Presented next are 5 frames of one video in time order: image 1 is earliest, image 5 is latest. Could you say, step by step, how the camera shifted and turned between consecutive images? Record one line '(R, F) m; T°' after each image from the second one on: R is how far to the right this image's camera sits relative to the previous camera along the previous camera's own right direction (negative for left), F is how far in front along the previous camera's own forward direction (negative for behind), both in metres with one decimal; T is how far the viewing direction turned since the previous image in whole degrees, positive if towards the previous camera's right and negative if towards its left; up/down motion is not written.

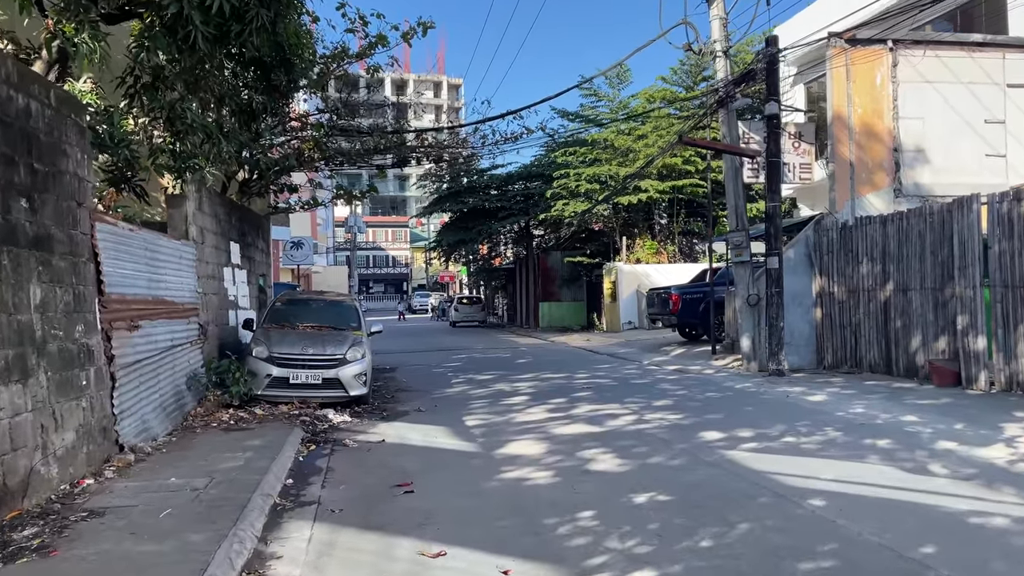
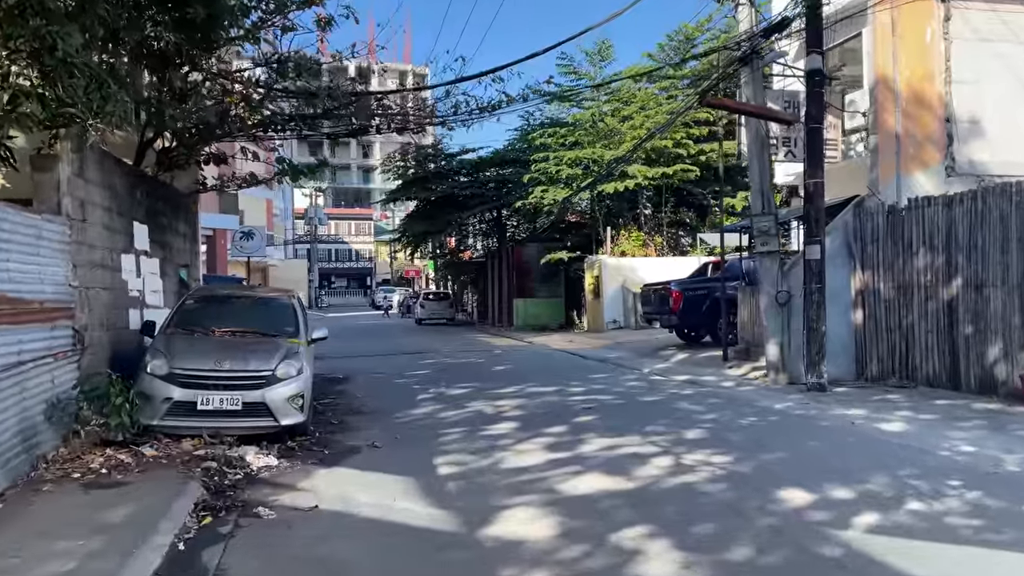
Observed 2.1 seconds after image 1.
(-0.2, +2.7) m; +2°
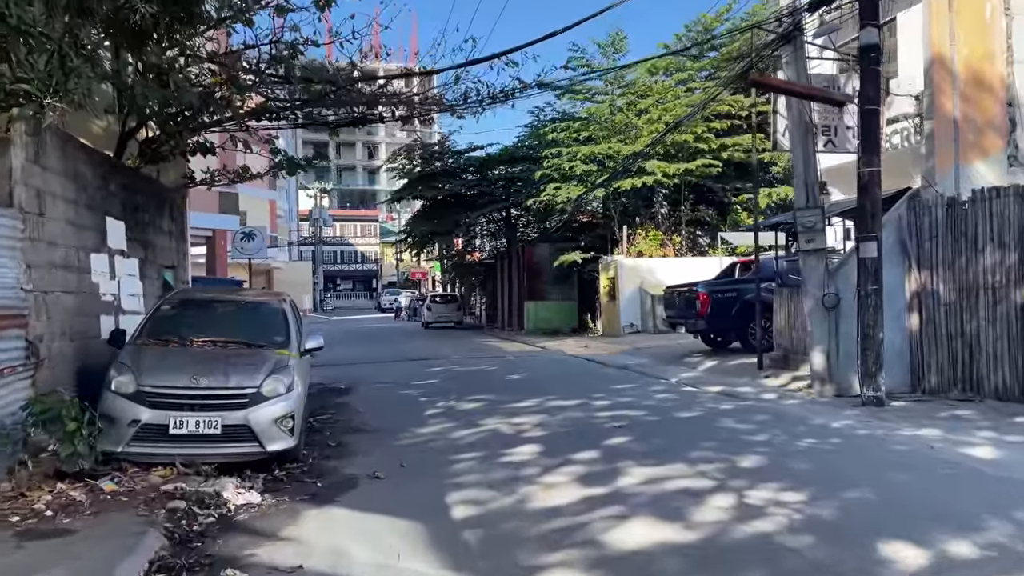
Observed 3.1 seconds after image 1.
(-0.2, +1.2) m; 0°
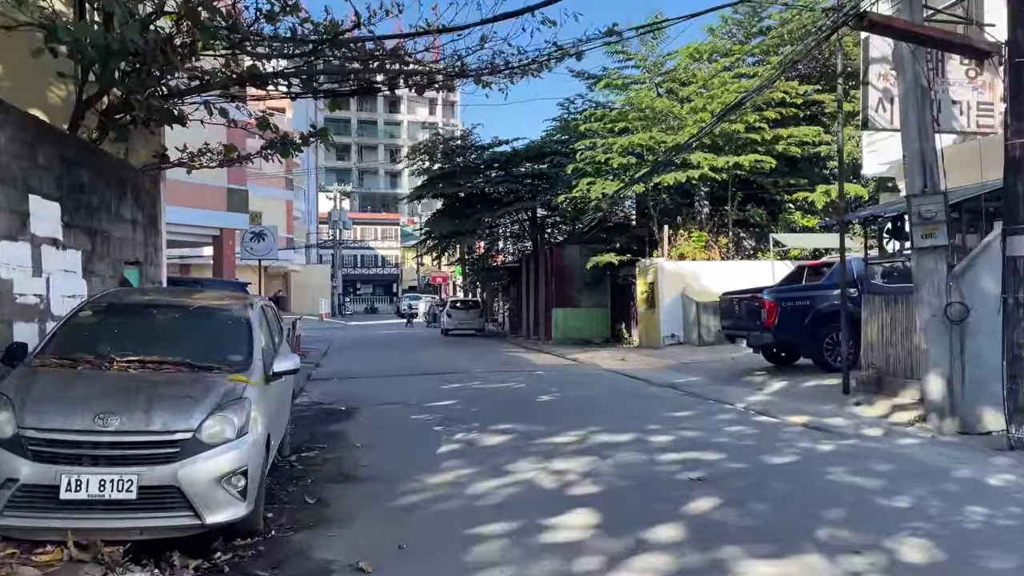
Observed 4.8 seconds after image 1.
(-0.2, +2.2) m; -2°
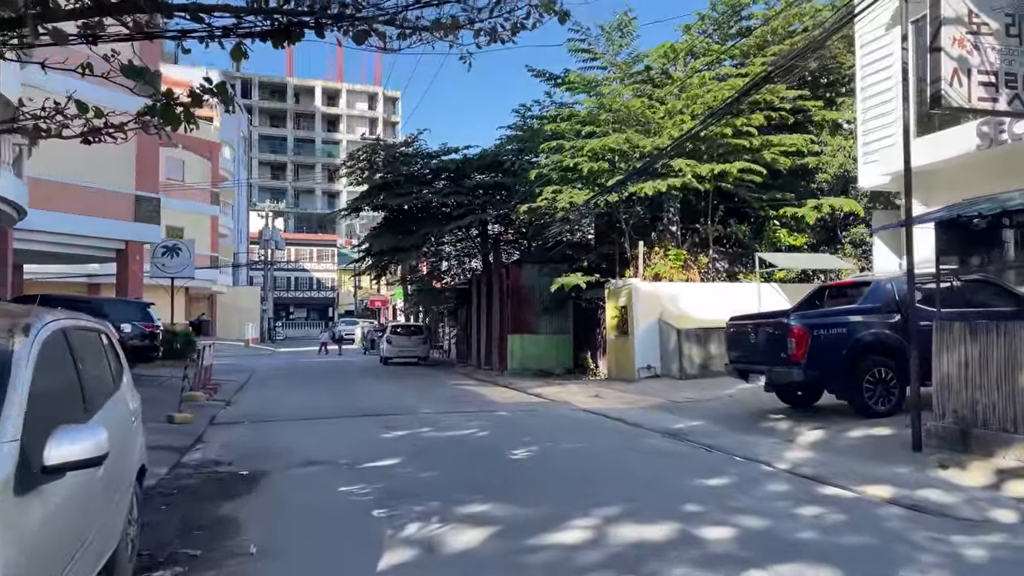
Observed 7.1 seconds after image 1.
(-0.3, +2.9) m; +4°
